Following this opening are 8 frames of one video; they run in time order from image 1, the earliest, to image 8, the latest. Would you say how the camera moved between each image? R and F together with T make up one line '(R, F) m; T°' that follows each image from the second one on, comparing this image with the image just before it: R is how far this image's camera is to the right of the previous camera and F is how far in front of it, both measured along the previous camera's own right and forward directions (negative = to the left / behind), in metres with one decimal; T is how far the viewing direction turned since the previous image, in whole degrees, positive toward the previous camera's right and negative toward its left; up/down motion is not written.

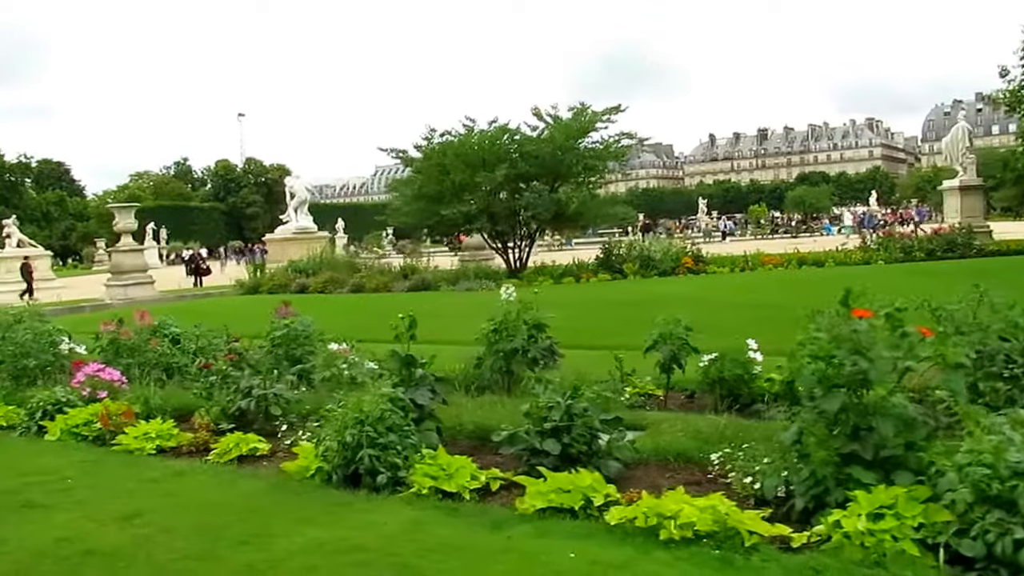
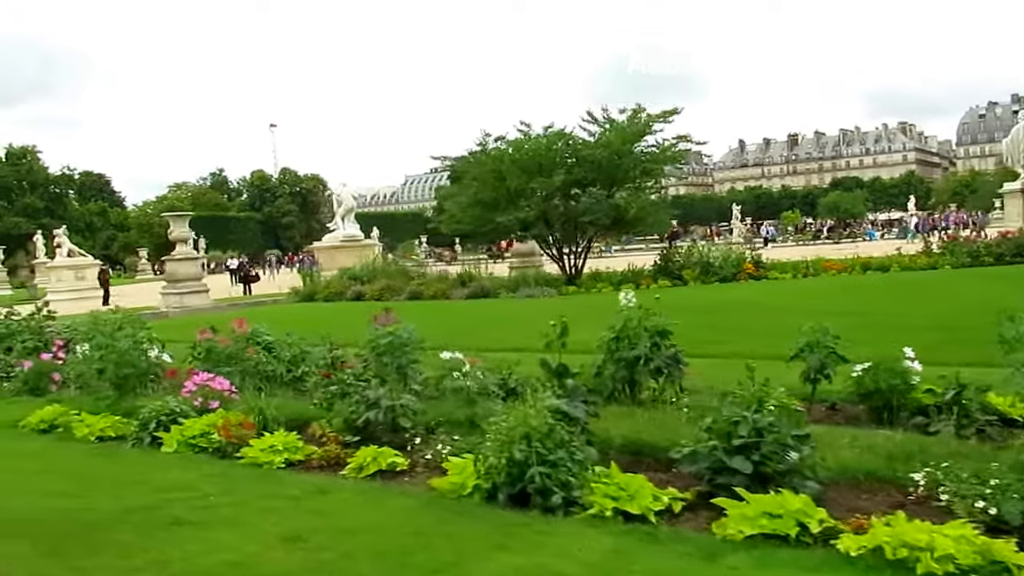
(-1.3, +0.4) m; -1°
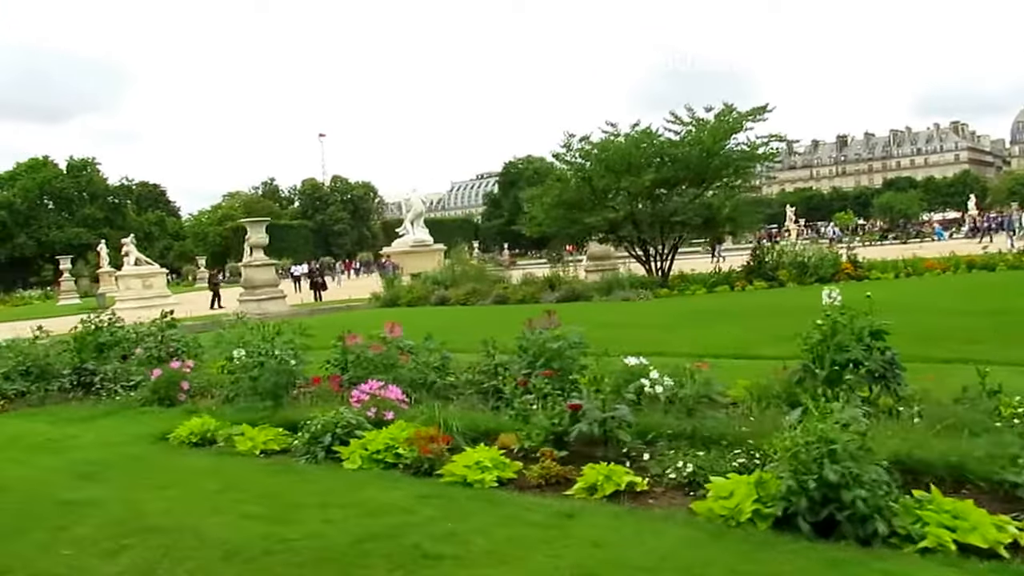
(-1.8, +0.7) m; -2°
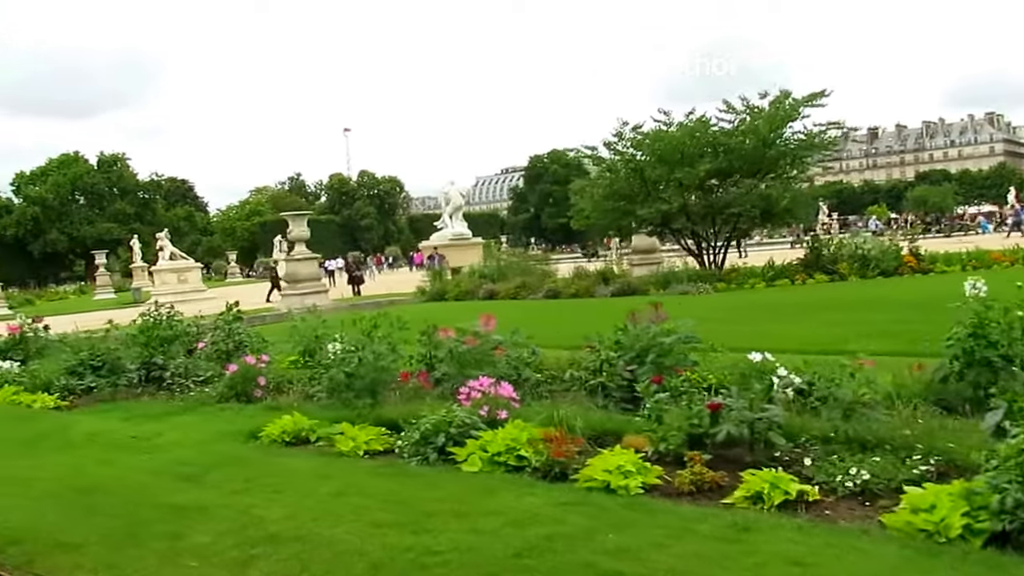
(-1.1, +0.5) m; -1°
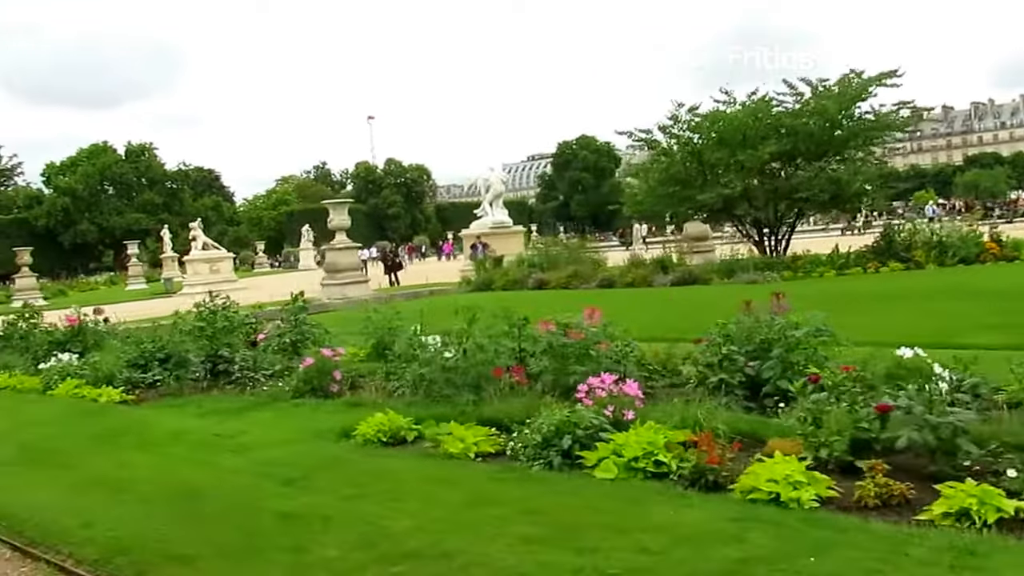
(-1.1, +0.7) m; -1°
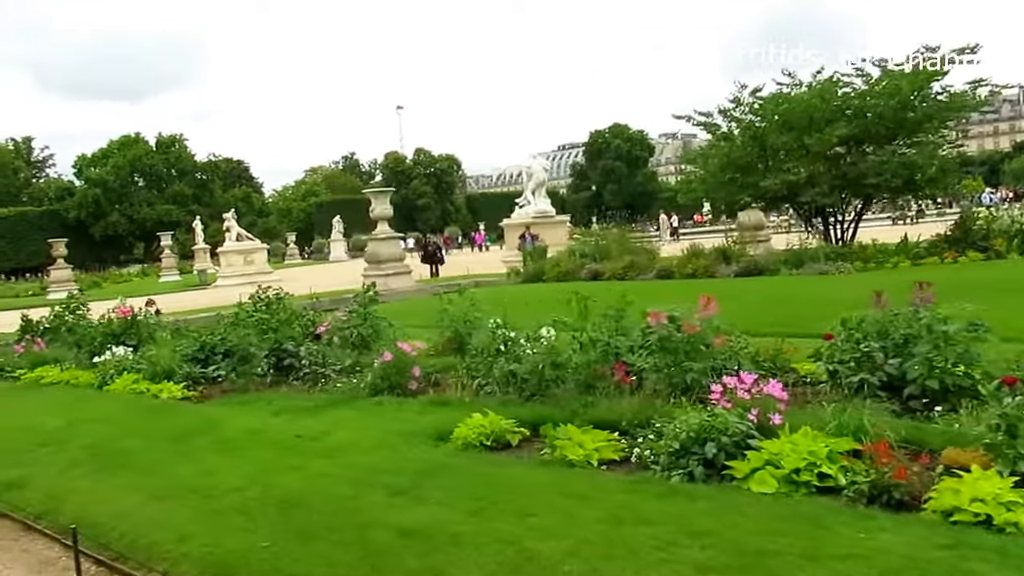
(-0.9, +0.7) m; -1°
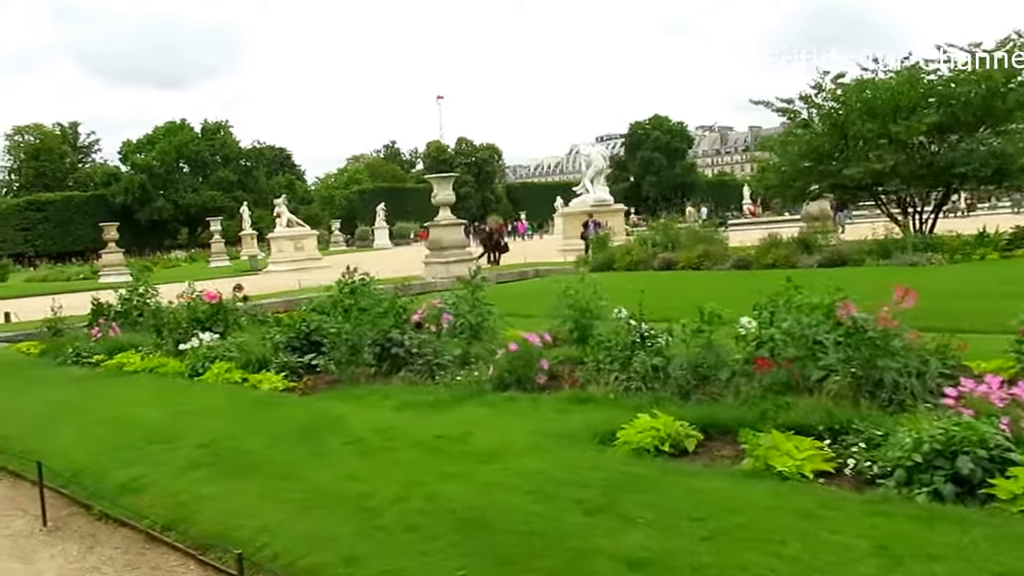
(-1.3, +0.8) m; -2°
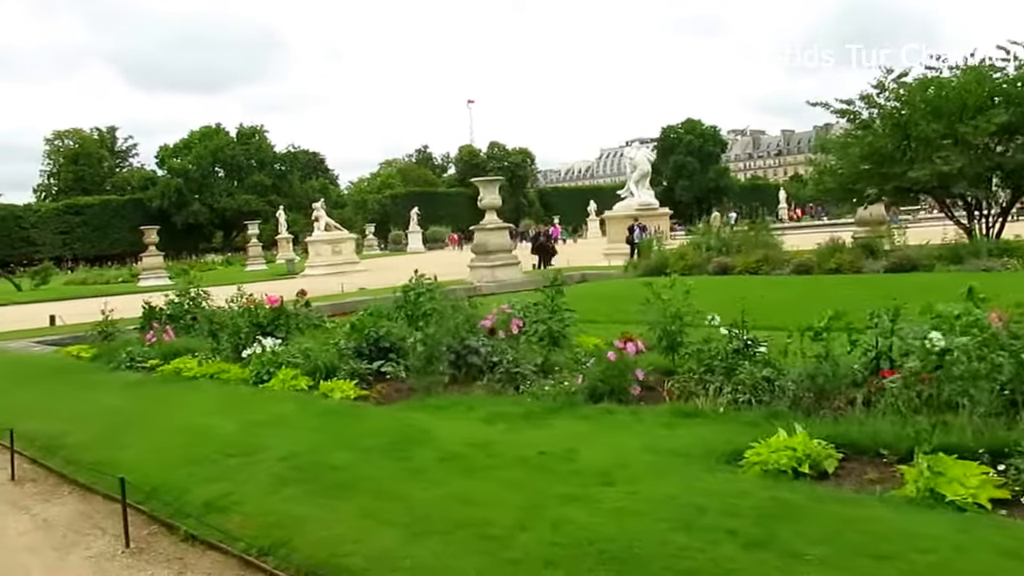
(-0.8, +0.5) m; -2°
